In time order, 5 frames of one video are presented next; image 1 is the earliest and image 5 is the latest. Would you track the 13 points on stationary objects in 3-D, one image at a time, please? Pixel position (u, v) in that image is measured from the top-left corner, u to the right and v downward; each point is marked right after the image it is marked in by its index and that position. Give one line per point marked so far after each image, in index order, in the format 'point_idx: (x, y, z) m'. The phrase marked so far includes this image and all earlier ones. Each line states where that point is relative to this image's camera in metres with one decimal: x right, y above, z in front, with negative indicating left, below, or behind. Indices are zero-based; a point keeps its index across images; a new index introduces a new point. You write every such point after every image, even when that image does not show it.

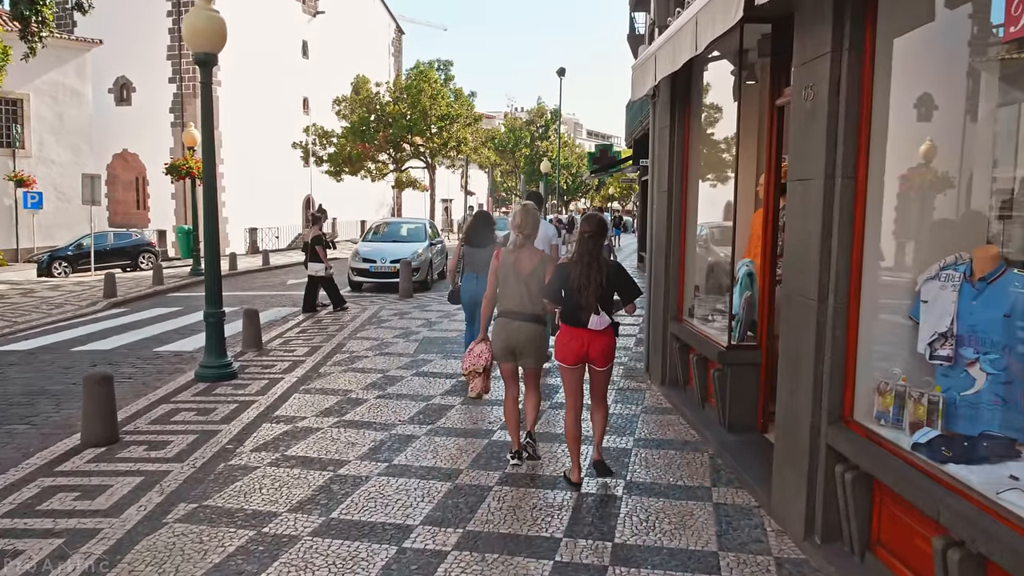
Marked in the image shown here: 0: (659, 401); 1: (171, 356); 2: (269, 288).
0: (+1.4, -1.0, +6.8) m
1: (-4.3, -0.9, +9.4) m
2: (-5.8, 0.0, +17.8) m
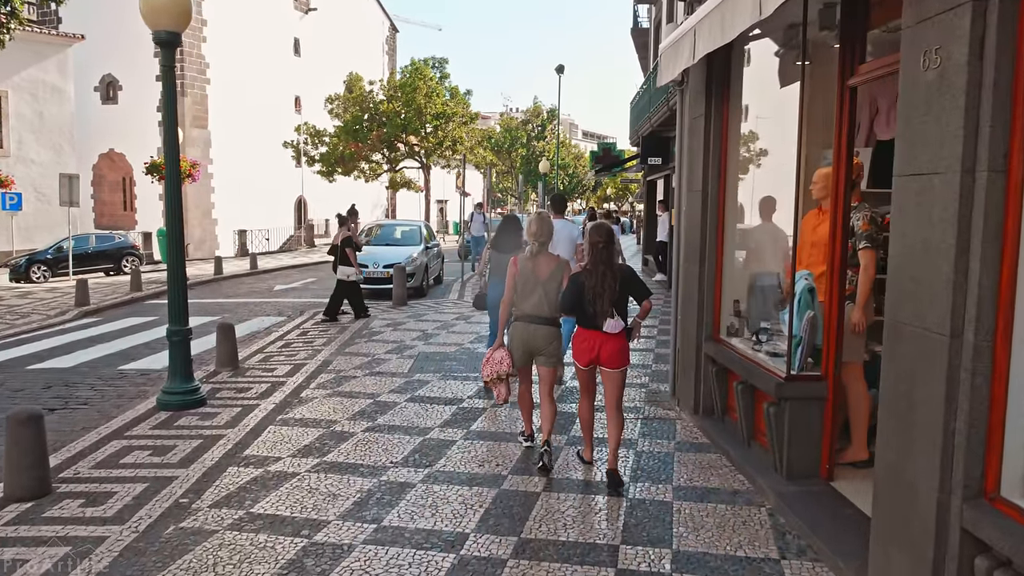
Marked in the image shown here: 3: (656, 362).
0: (+1.4, -1.2, +5.9) m
1: (-4.3, -1.0, +8.4) m
2: (-5.8, -0.1, +16.8) m
3: (+1.7, -0.9, +8.6) m
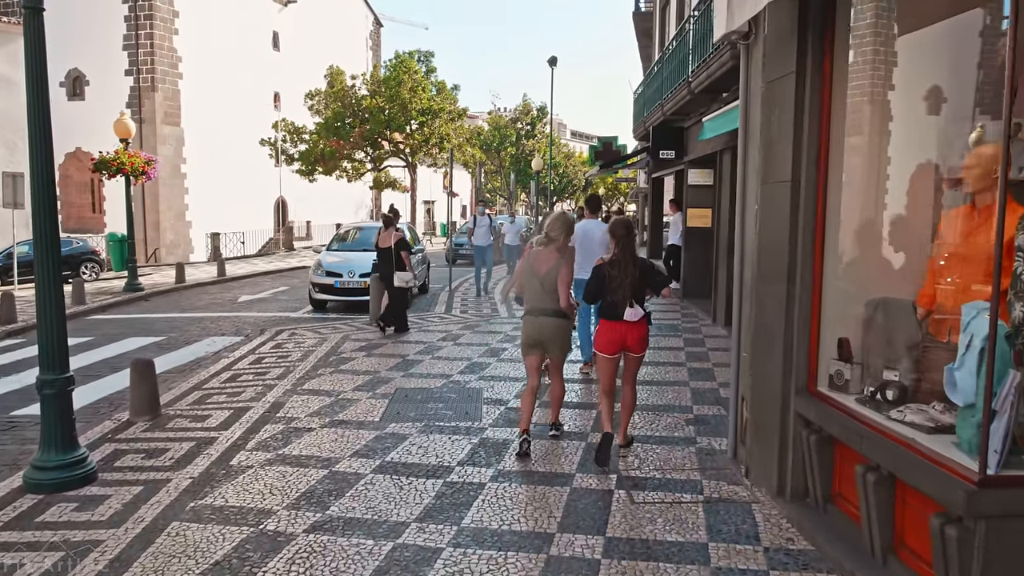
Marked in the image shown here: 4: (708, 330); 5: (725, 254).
0: (+1.5, -1.3, +4.0) m
1: (-4.2, -1.2, +6.5) m
2: (-5.9, -0.4, +14.9) m
3: (+1.7, -1.1, +6.8) m
4: (+2.8, -0.6, +10.6) m
5: (+3.1, +0.5, +10.9) m
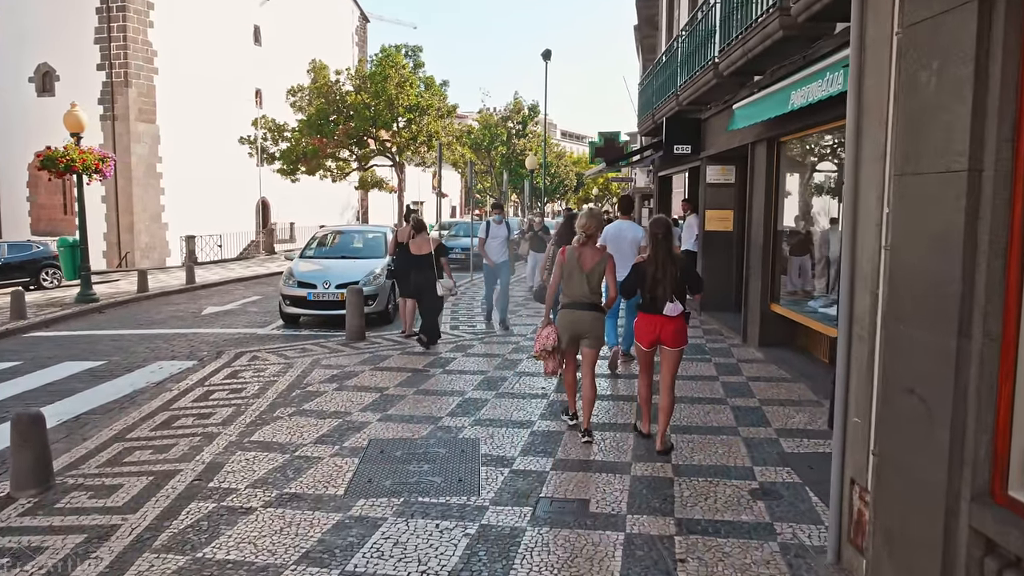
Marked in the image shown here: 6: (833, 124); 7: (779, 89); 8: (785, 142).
0: (+1.6, -1.5, +2.5) m
1: (-4.2, -1.4, +4.9) m
2: (-6.0, -0.6, +13.2) m
3: (+1.8, -1.2, +5.2) m
4: (+2.8, -0.8, +9.1) m
5: (+3.1, +0.3, +9.4) m
6: (+3.4, +1.7, +7.6) m
7: (+2.8, +2.1, +7.7) m
8: (+3.3, +1.8, +8.9) m
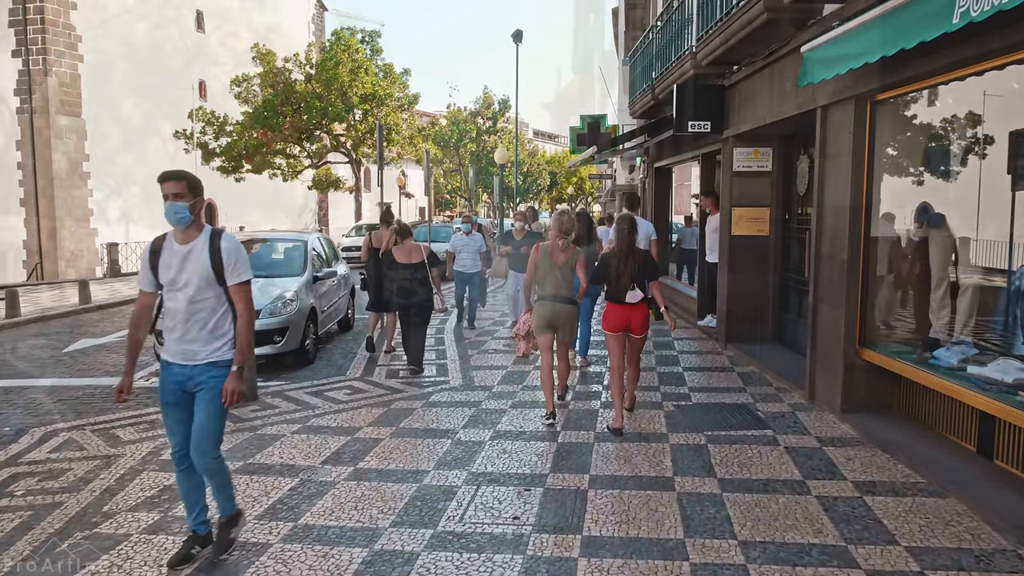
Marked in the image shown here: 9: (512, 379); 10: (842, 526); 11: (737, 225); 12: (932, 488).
0: (+1.5, -1.8, -0.7) m
1: (-4.4, -1.8, +1.5) m
2: (-6.5, -1.0, +9.8) m
3: (+1.5, -1.6, +2.1) m
4: (+2.4, -1.1, +5.9) m
5: (+2.7, 0.0, +6.3) m
6: (+3.0, +1.4, +4.5) m
7: (+2.5, +1.8, +4.6) m
8: (+2.9, +1.5, +5.8) m
9: (0.0, -1.0, +8.2) m
10: (+1.8, -1.3, +4.1) m
11: (+2.7, +0.8, +8.8) m
12: (+2.6, -1.2, +4.6) m
